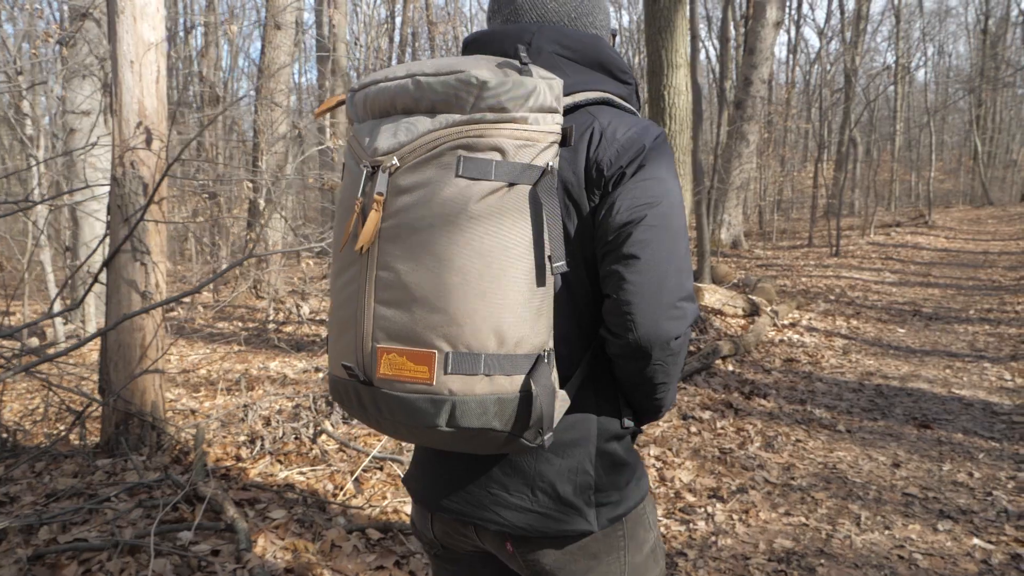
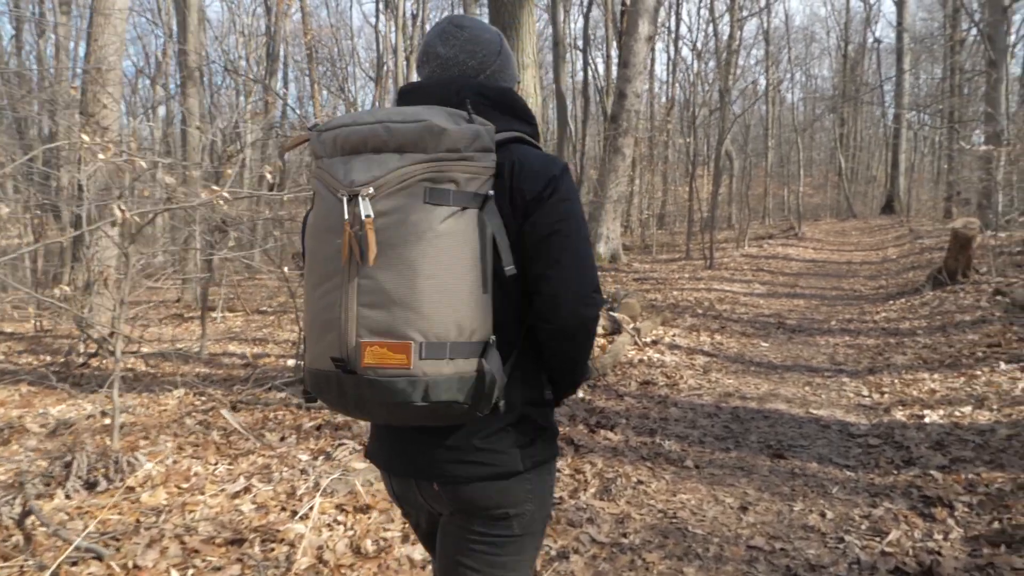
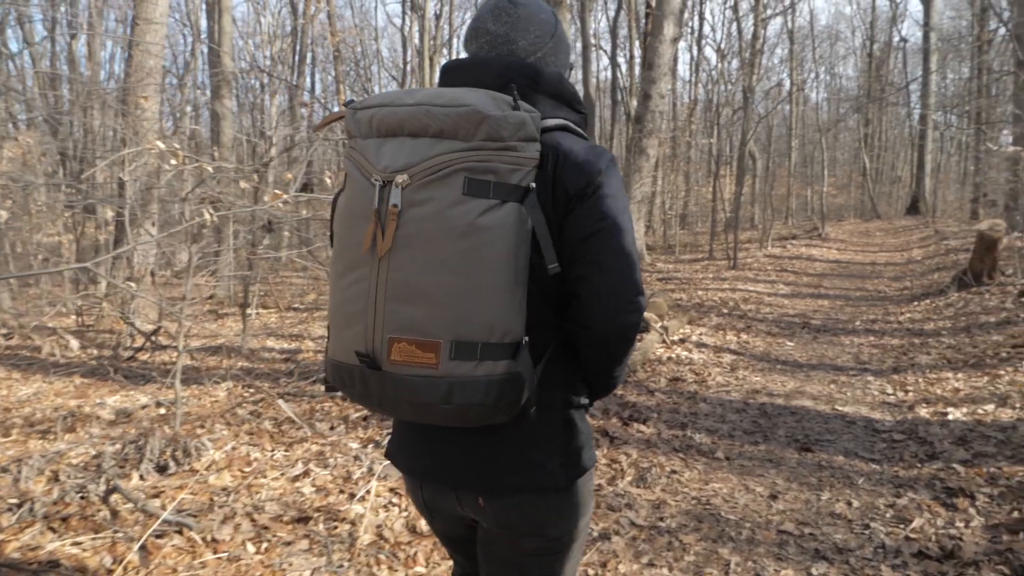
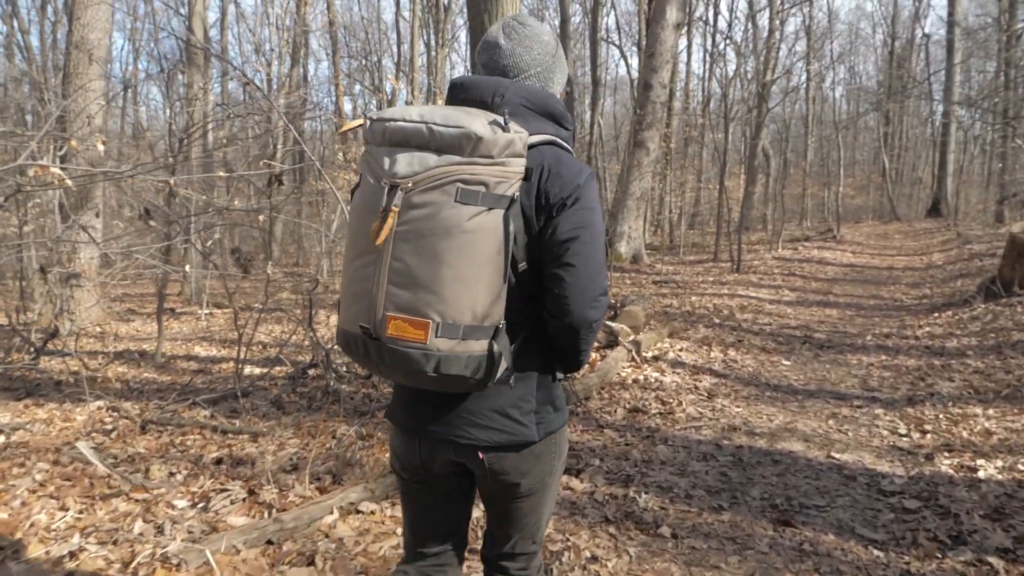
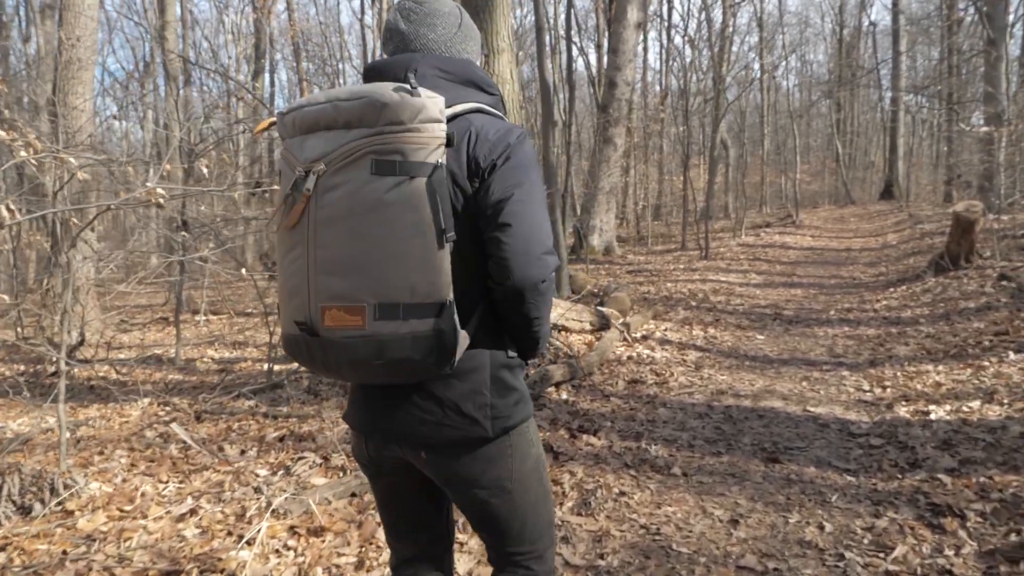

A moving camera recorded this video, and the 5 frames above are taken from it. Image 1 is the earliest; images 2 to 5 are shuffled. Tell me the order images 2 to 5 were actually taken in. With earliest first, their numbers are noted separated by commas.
3, 2, 5, 4
